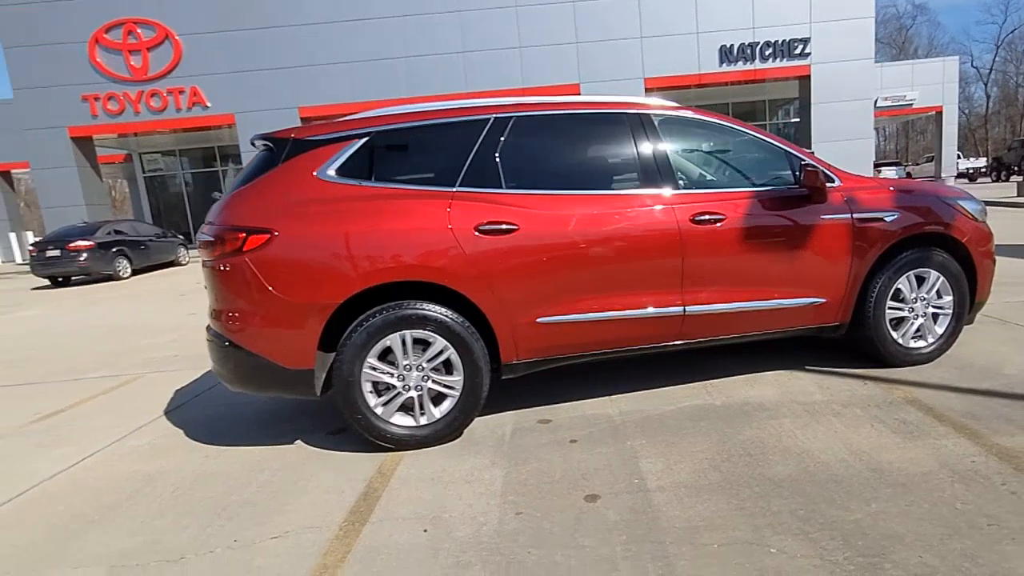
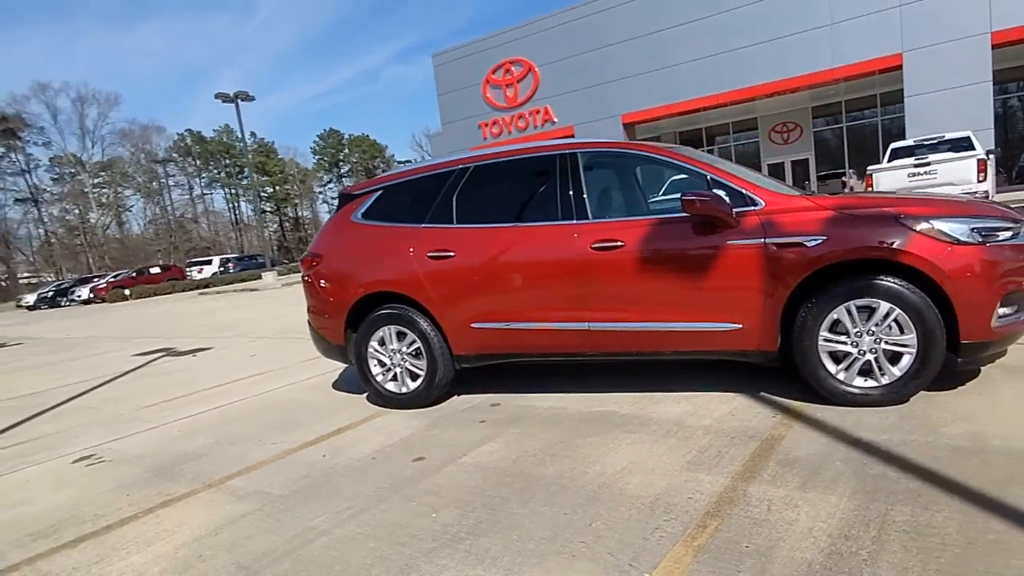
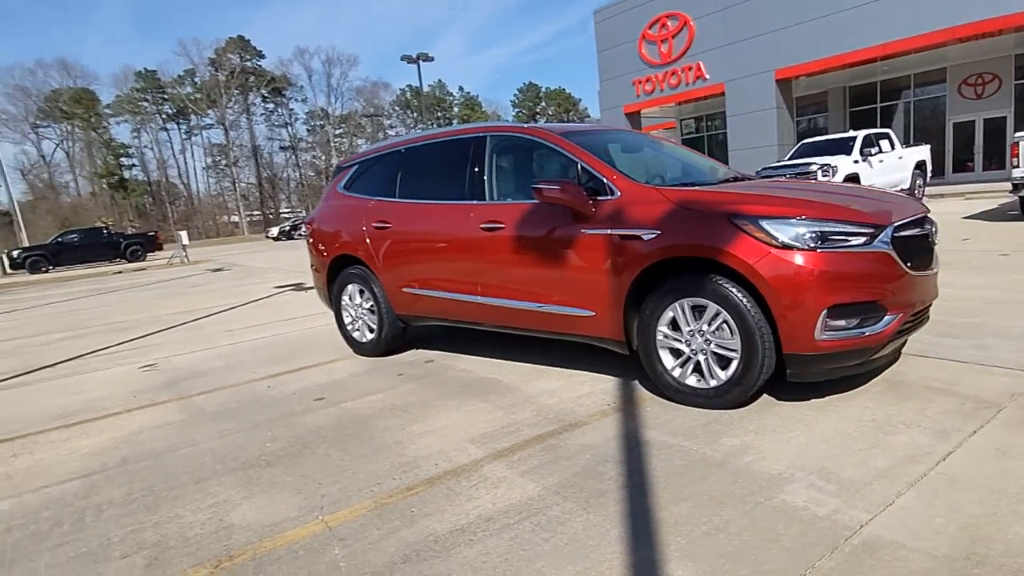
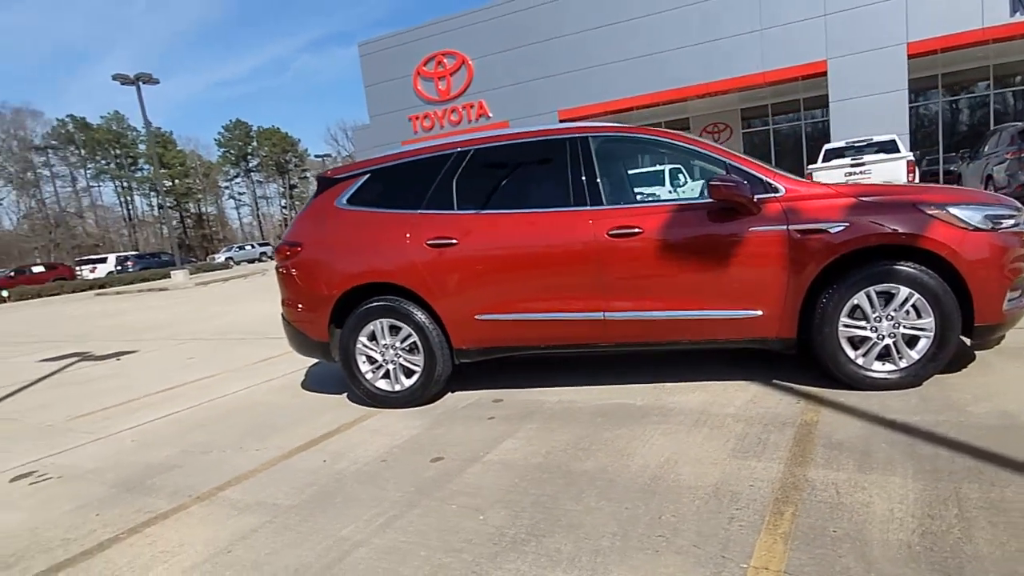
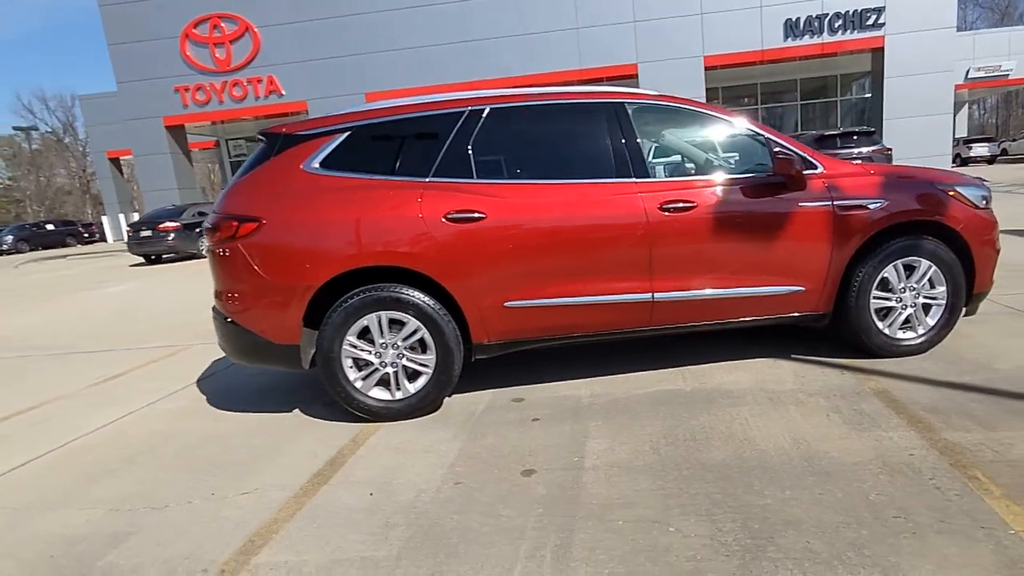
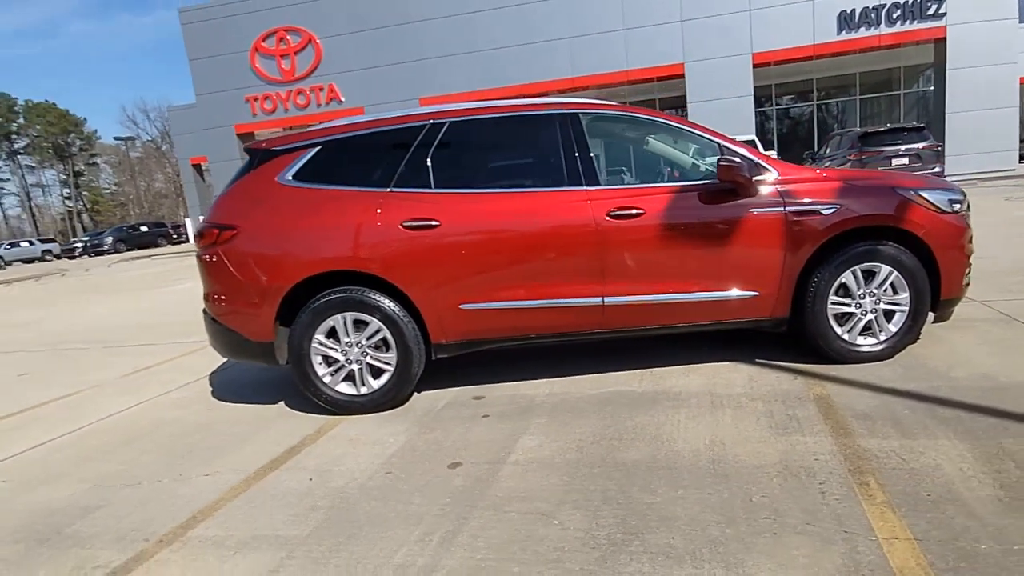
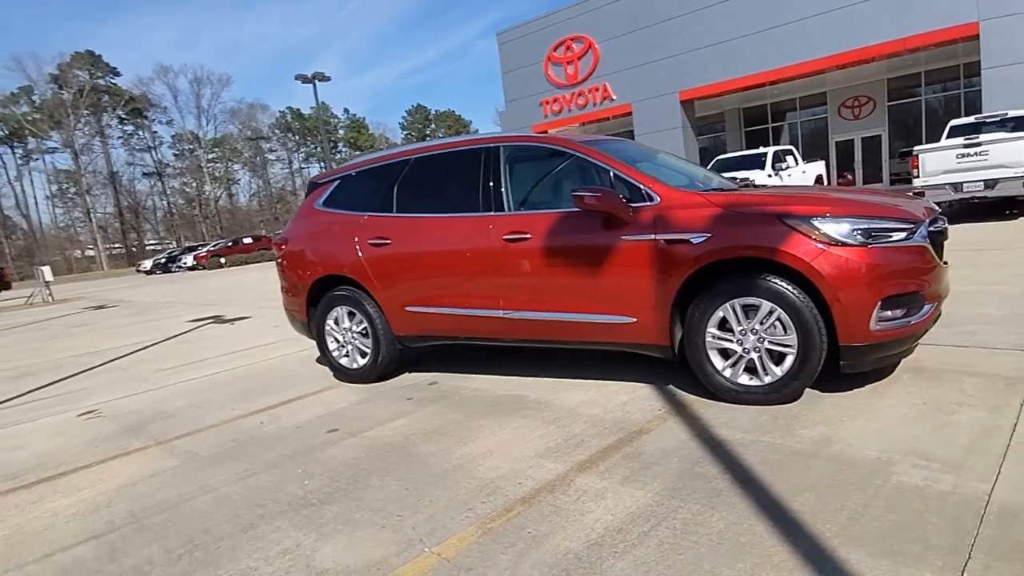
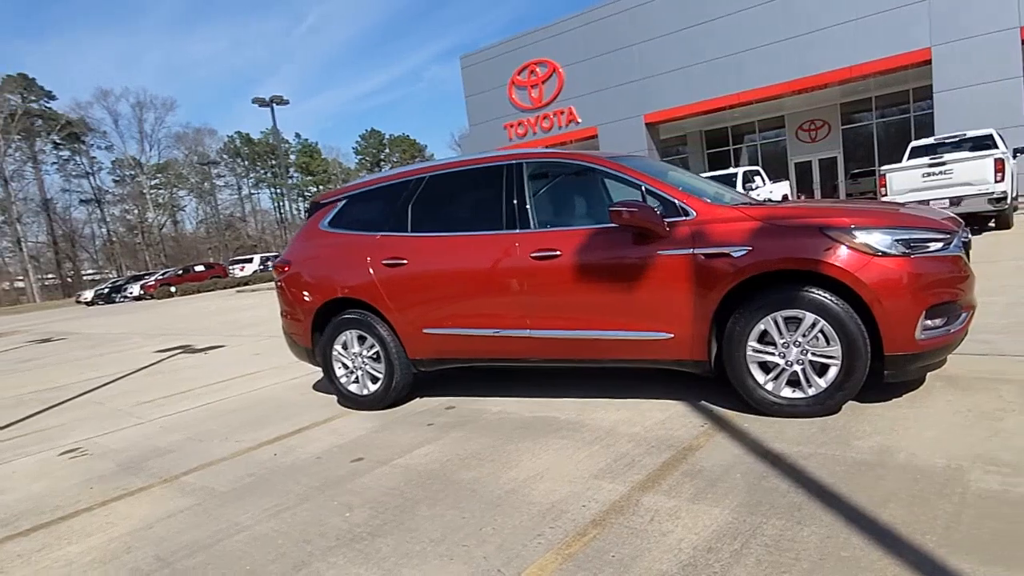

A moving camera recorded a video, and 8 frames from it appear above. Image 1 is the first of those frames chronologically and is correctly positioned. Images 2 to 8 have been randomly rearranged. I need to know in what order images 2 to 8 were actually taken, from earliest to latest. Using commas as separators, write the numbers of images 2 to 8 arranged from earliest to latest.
5, 6, 4, 2, 8, 7, 3
